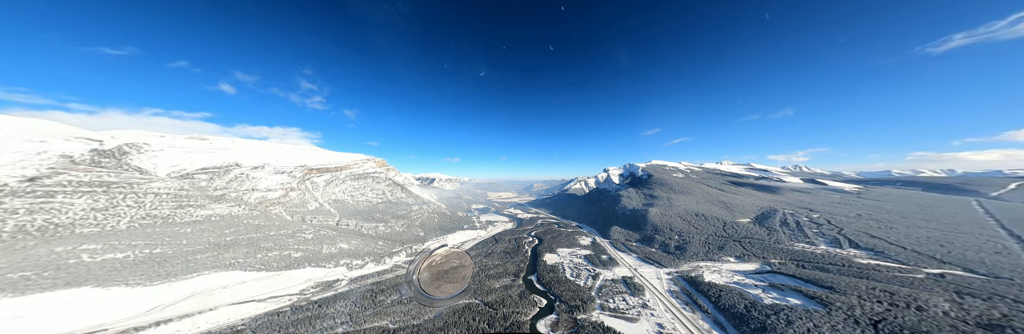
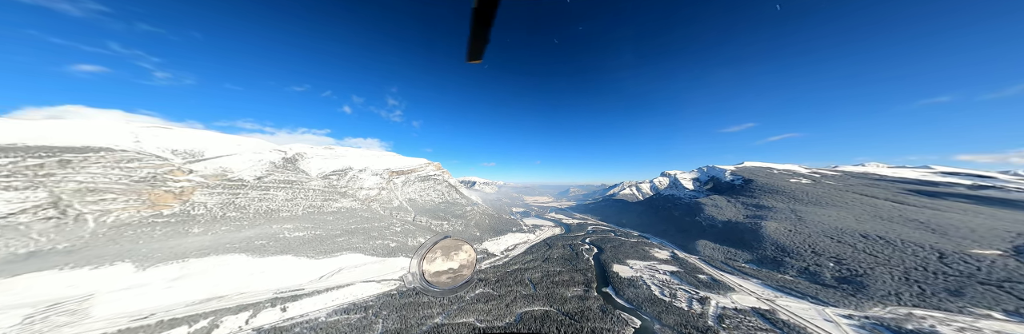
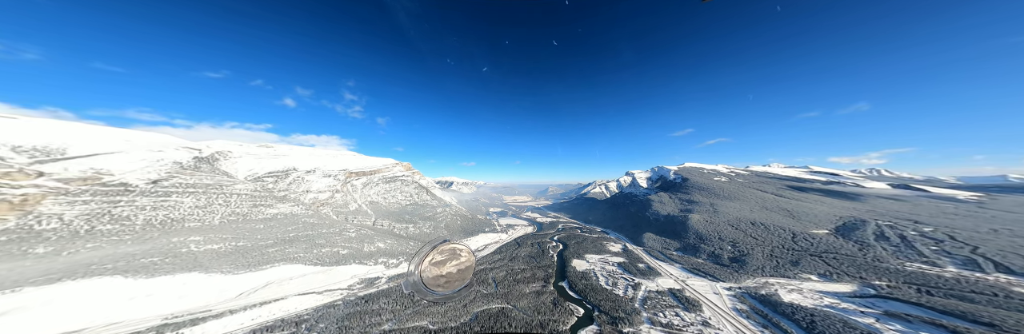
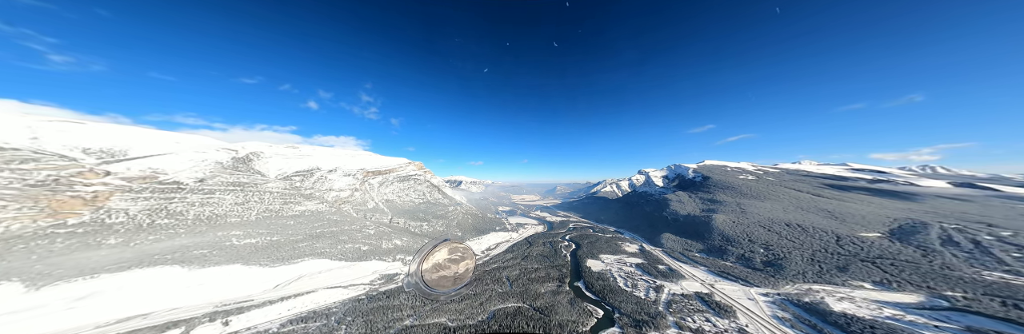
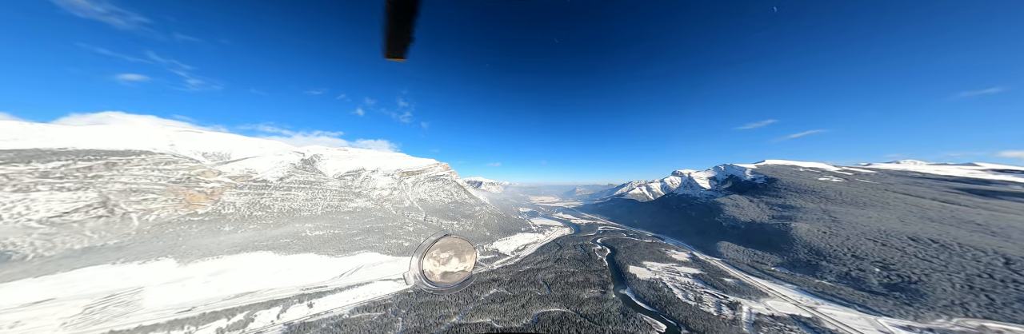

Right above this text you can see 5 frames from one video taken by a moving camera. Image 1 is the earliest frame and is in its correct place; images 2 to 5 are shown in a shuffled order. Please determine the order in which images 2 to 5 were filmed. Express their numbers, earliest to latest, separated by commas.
3, 4, 2, 5
